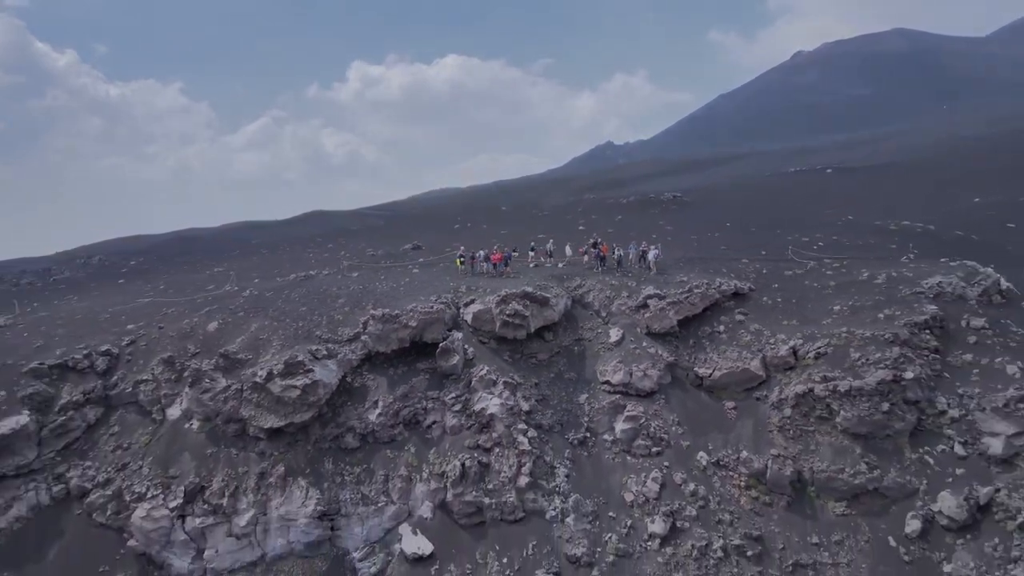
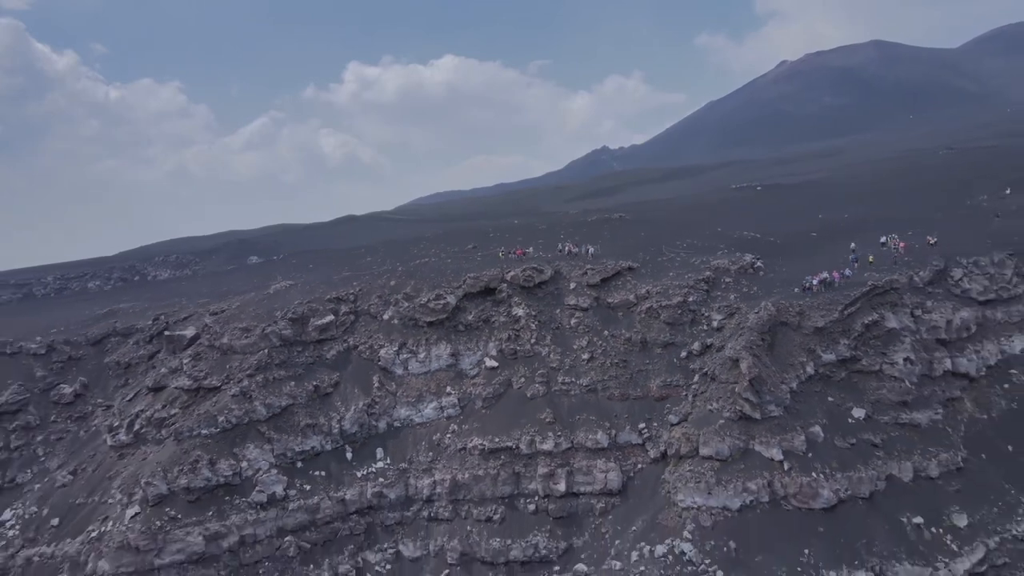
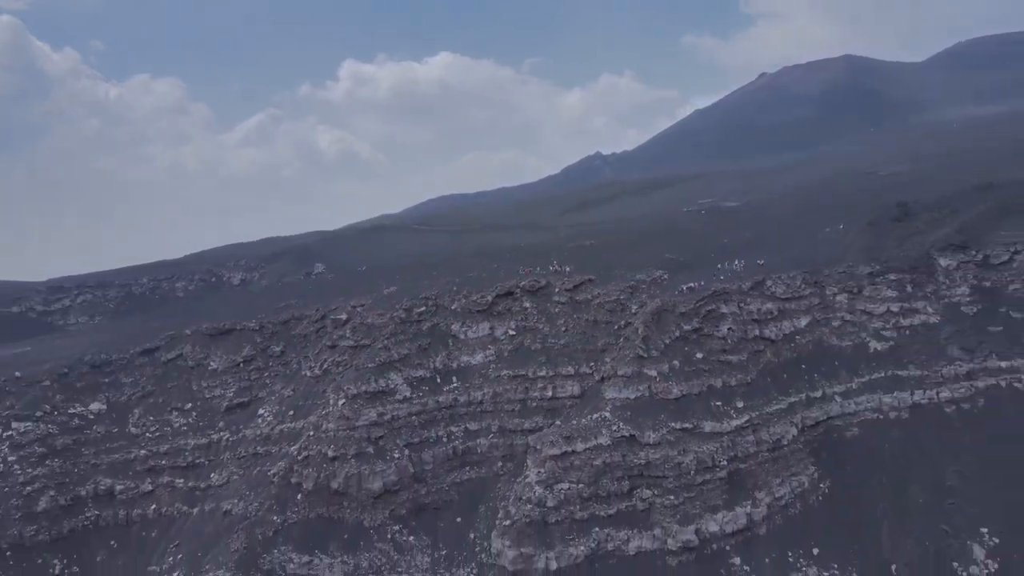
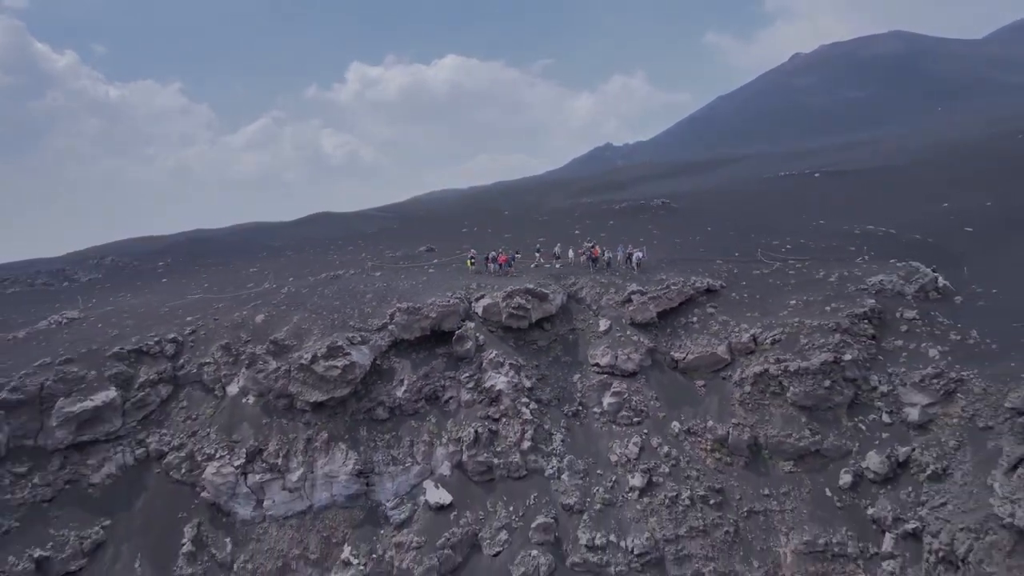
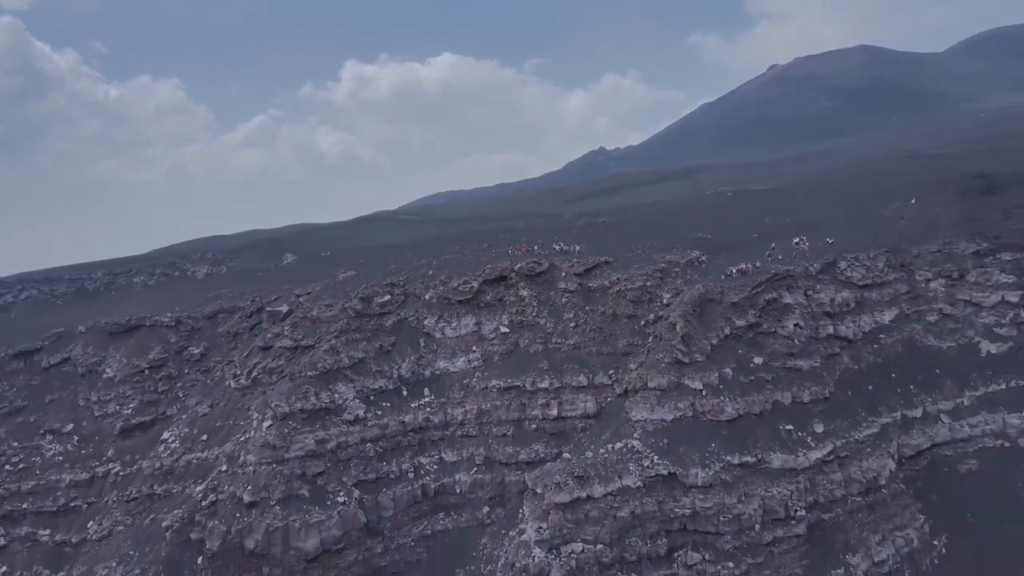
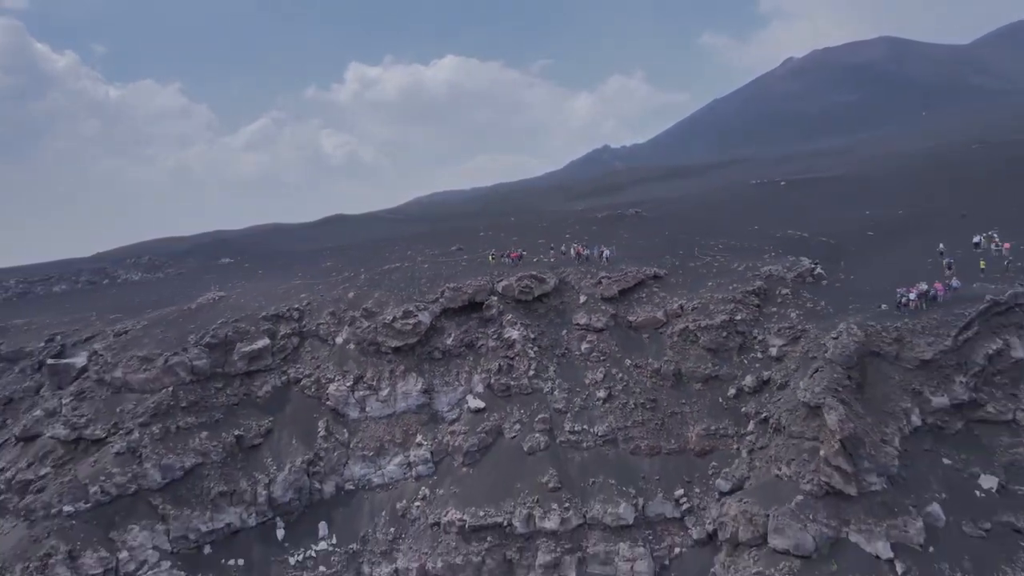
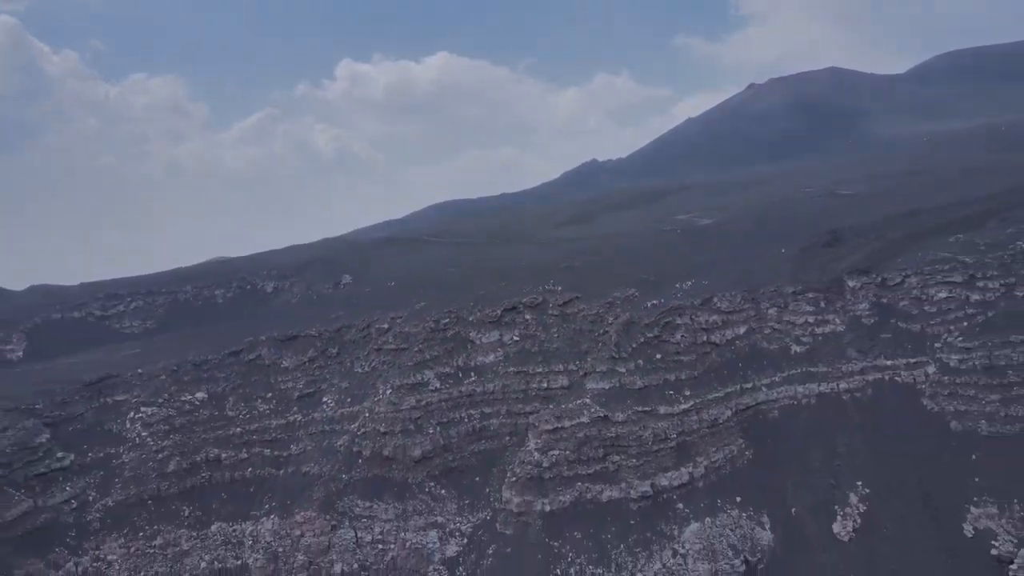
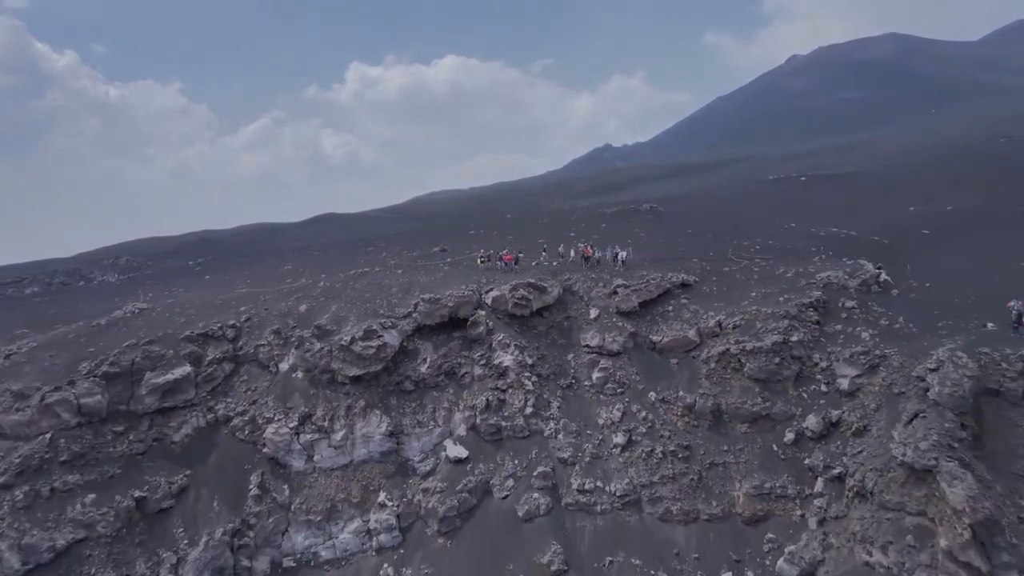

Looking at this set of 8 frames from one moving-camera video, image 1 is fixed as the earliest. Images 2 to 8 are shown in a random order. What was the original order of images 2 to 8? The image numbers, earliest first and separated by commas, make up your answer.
4, 8, 6, 2, 5, 3, 7
